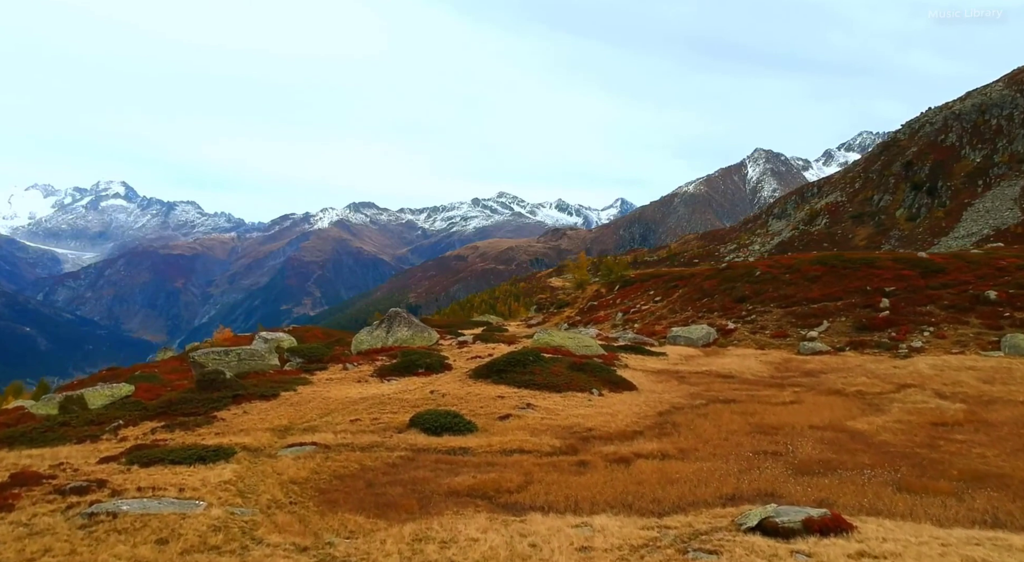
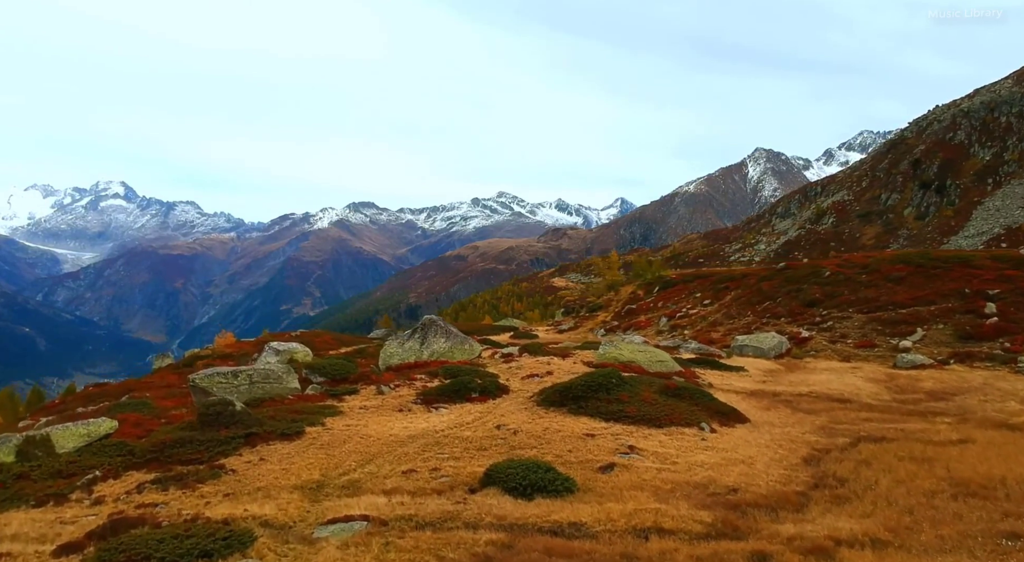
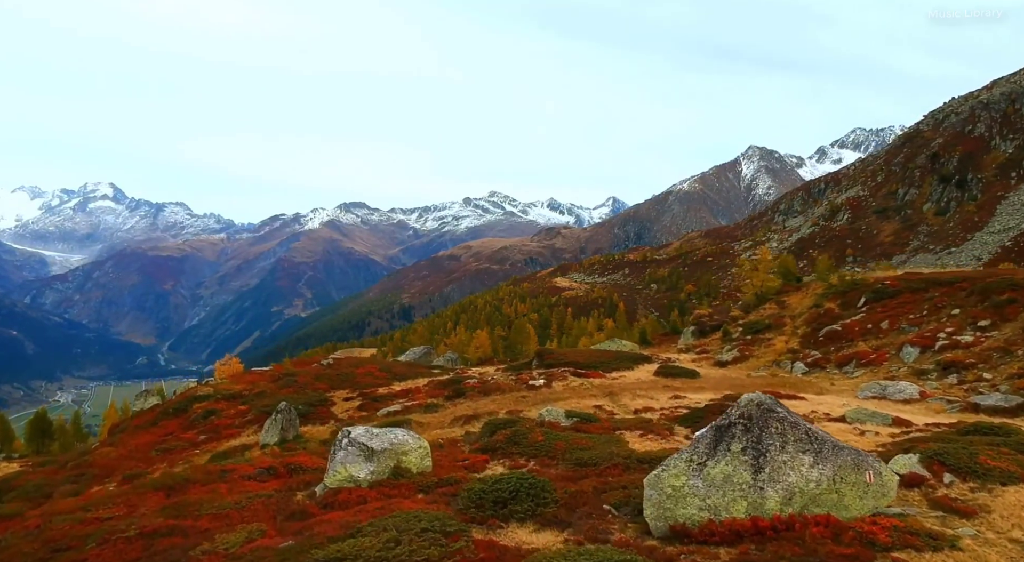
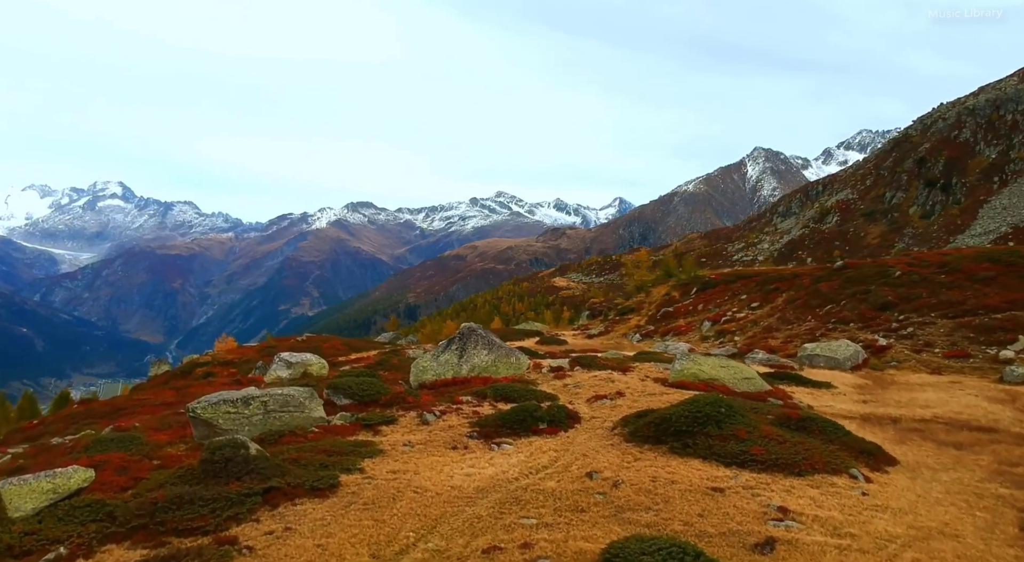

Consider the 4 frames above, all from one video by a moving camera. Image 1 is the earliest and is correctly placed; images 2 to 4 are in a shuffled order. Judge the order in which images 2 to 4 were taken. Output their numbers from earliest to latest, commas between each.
2, 4, 3
